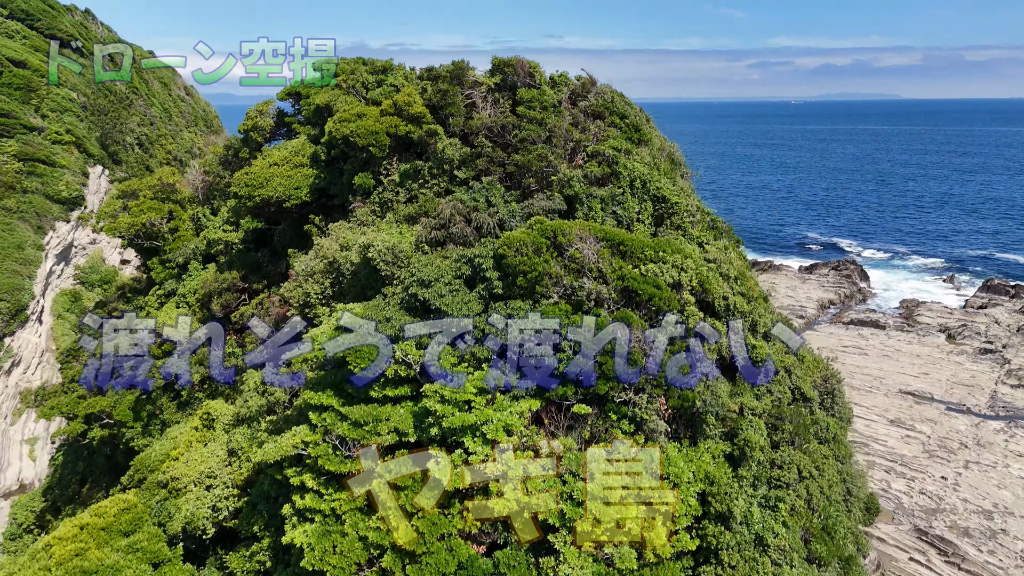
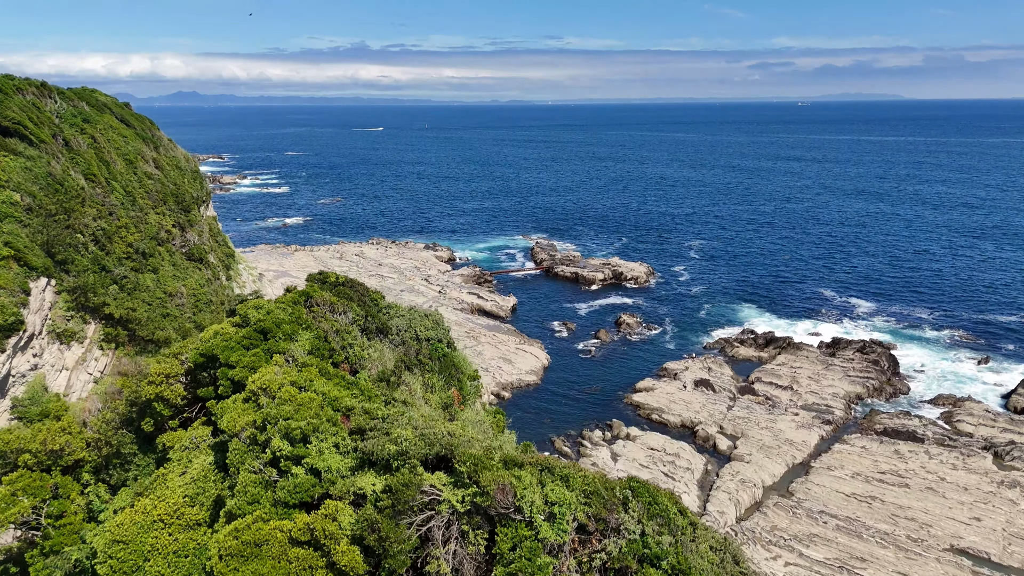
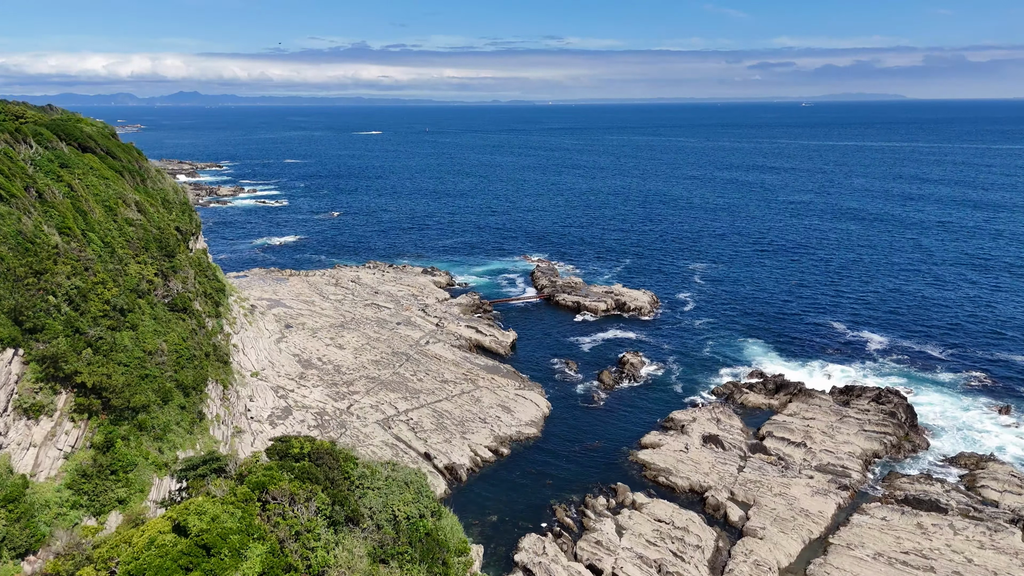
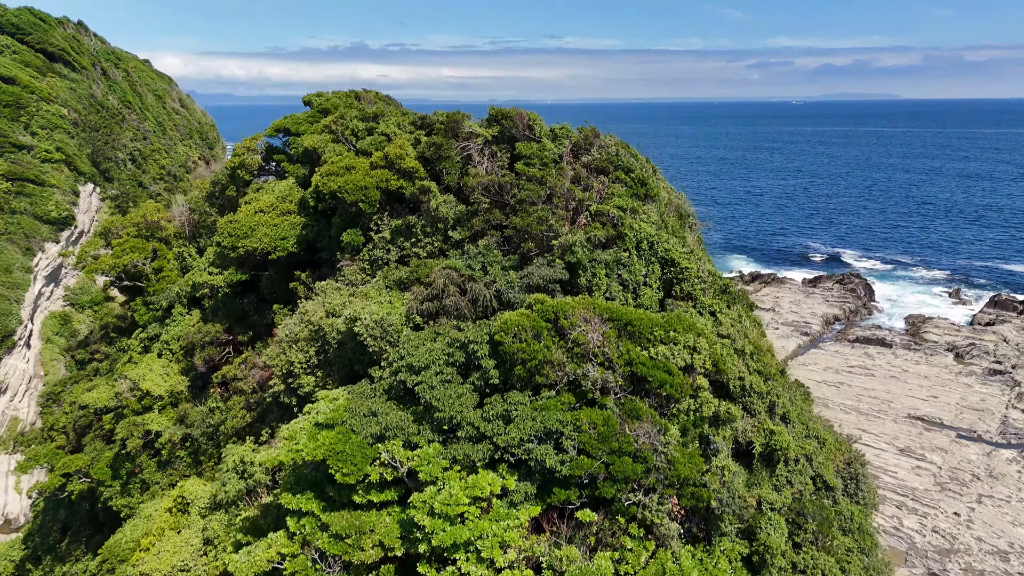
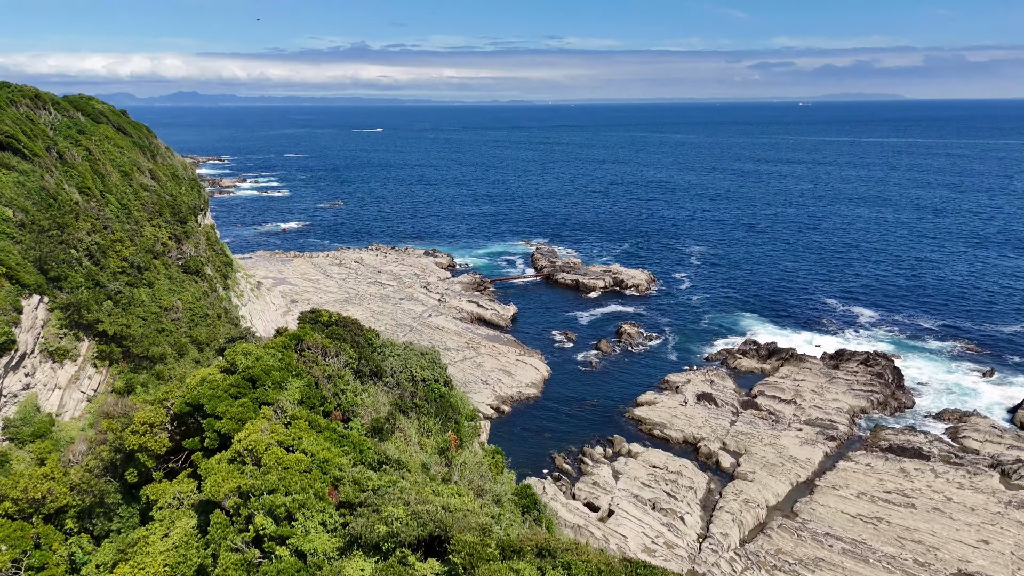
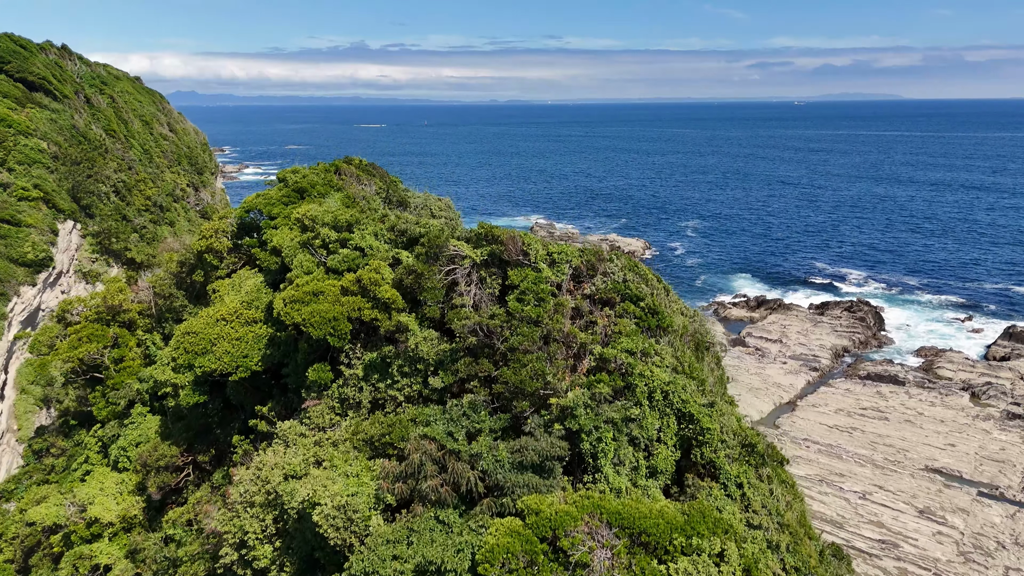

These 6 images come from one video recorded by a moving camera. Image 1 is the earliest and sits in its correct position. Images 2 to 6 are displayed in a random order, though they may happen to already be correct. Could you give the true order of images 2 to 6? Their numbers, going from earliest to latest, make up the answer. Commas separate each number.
4, 6, 2, 5, 3
